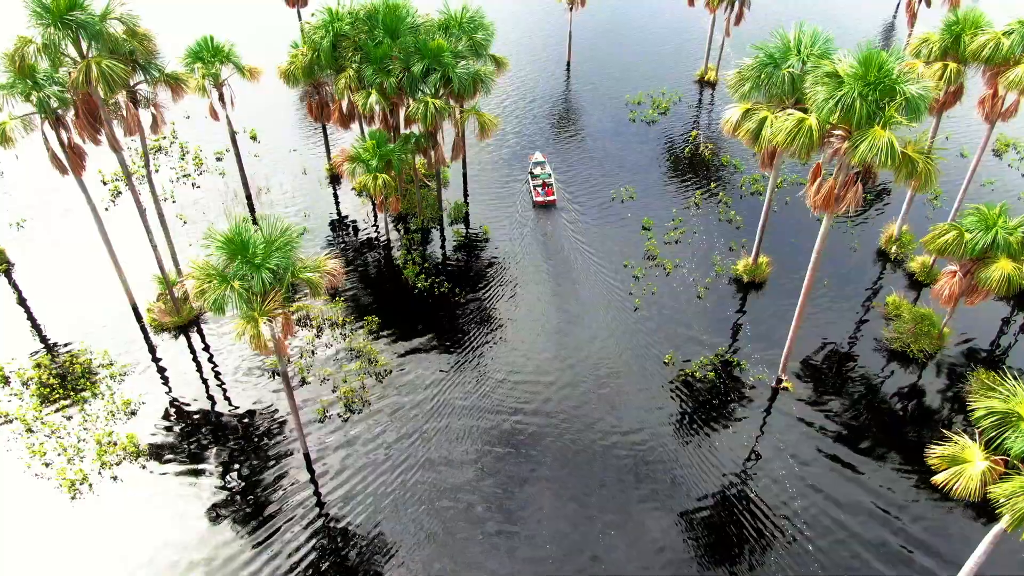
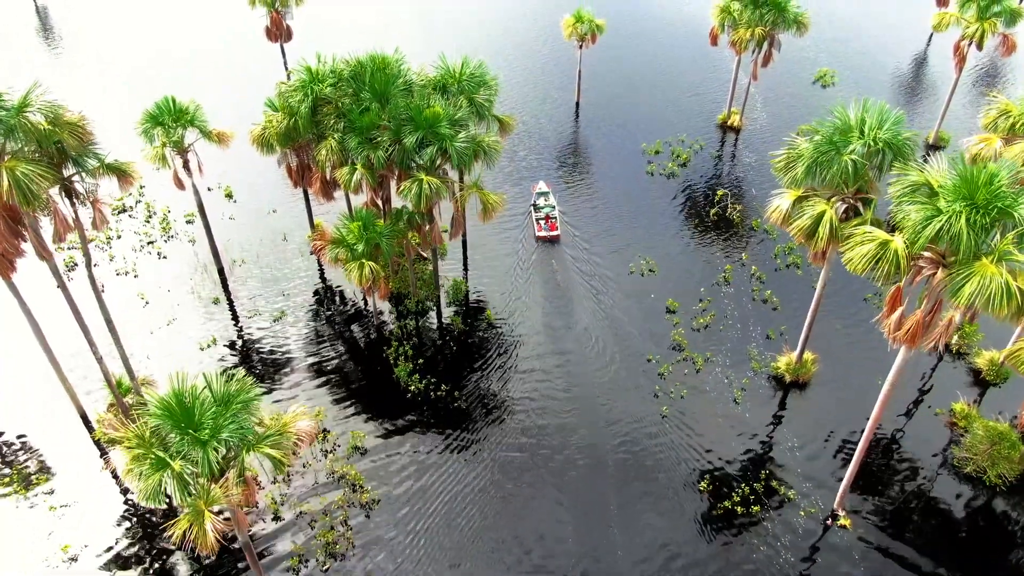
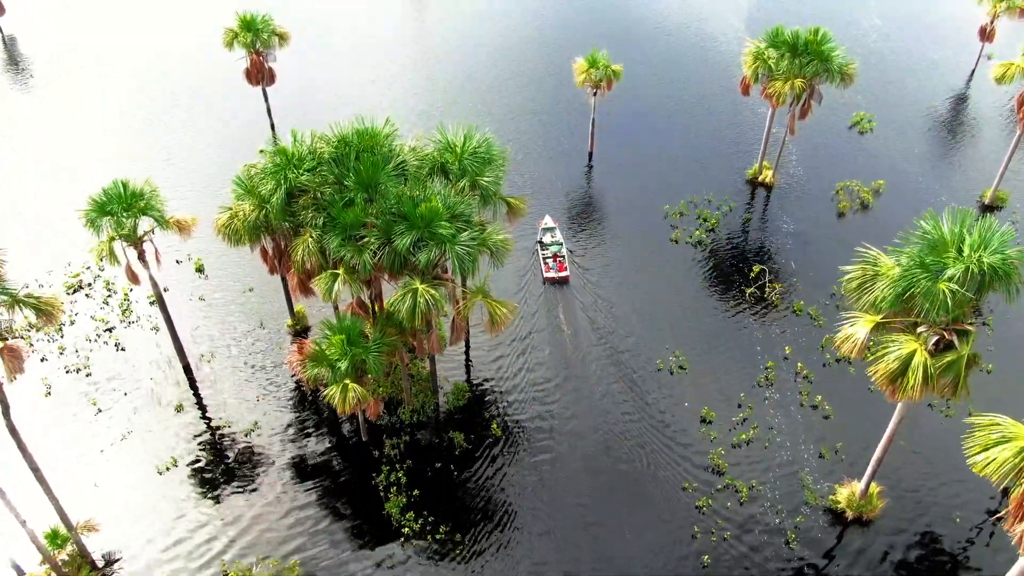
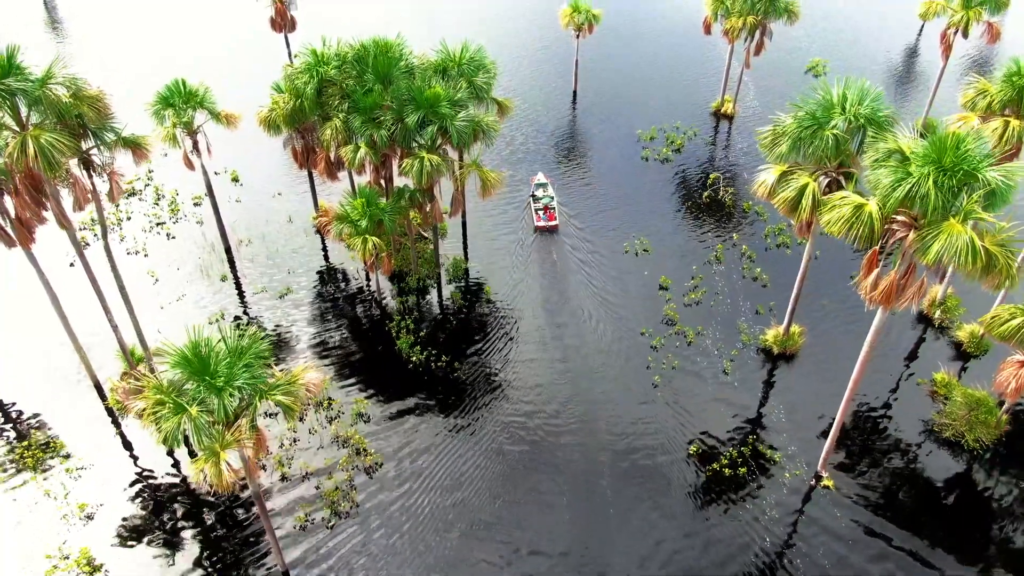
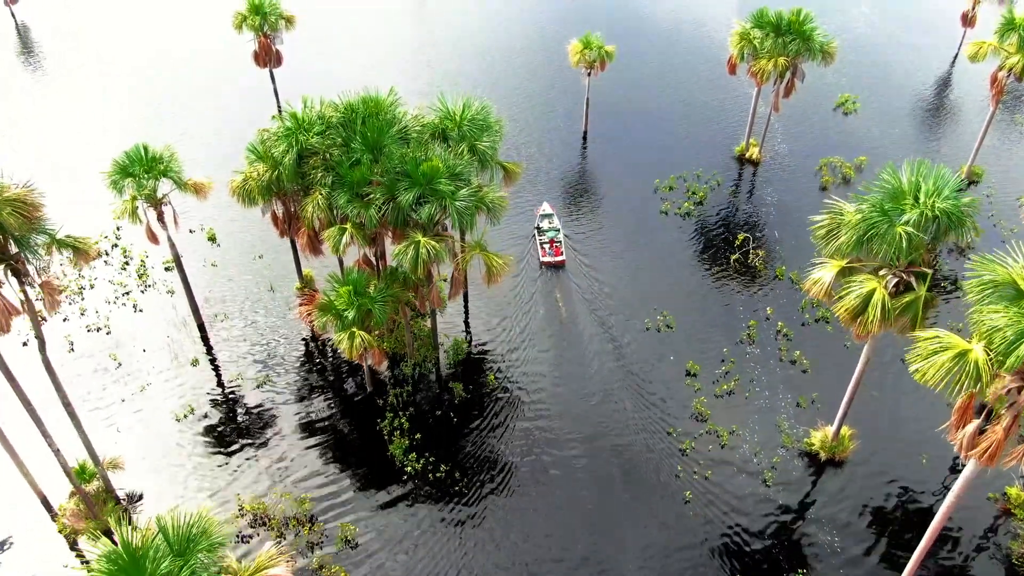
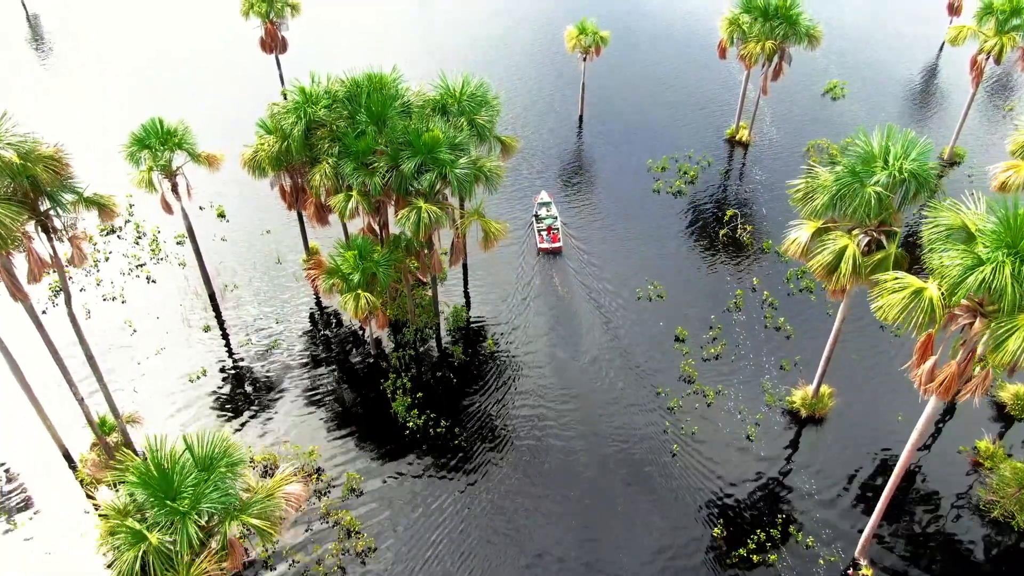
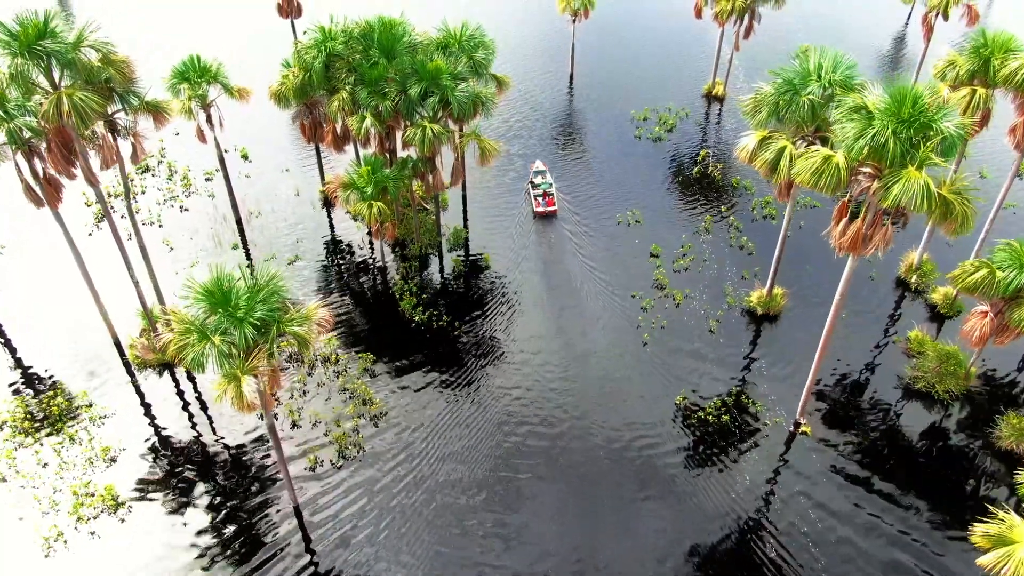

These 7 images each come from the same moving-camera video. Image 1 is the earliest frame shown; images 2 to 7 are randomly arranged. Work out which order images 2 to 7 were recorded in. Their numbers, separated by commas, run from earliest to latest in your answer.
7, 4, 2, 6, 5, 3
